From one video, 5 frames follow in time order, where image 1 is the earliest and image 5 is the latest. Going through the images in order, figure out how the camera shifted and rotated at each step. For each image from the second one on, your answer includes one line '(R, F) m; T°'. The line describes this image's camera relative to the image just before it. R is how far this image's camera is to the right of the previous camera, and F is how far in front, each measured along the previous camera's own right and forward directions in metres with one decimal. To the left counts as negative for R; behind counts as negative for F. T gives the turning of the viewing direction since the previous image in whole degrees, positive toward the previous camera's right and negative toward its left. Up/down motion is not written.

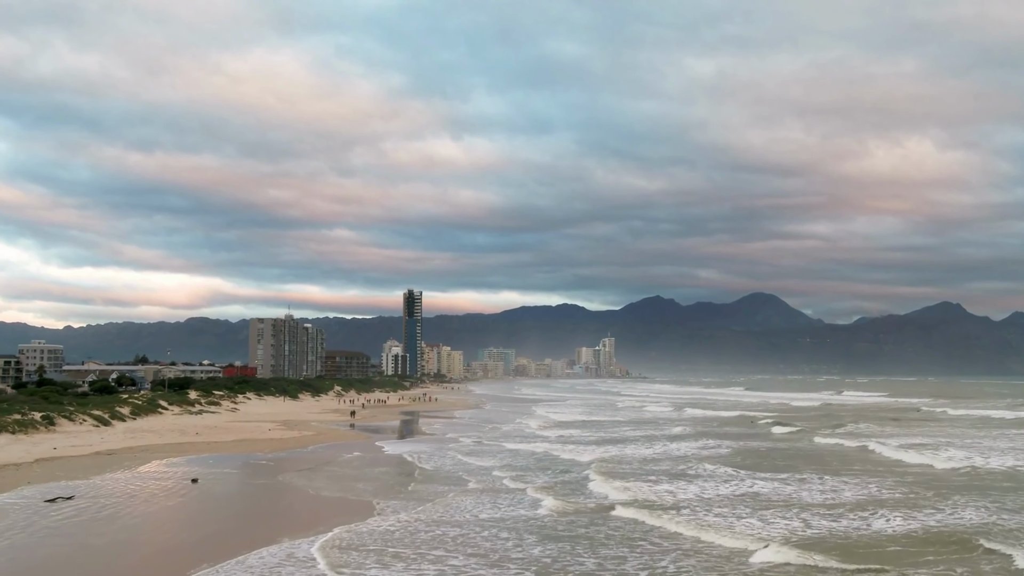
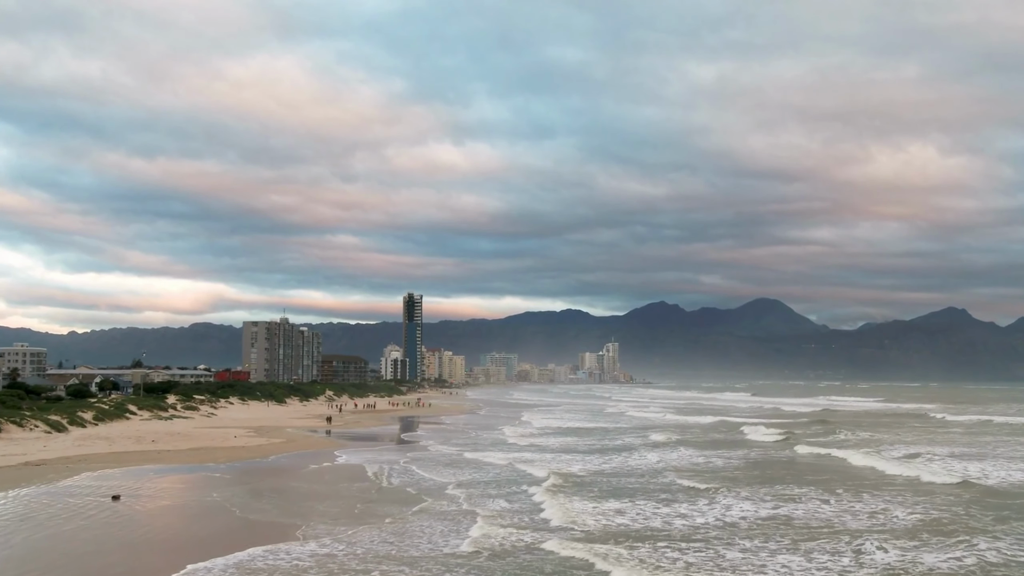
(+0.3, +1.7) m; 0°
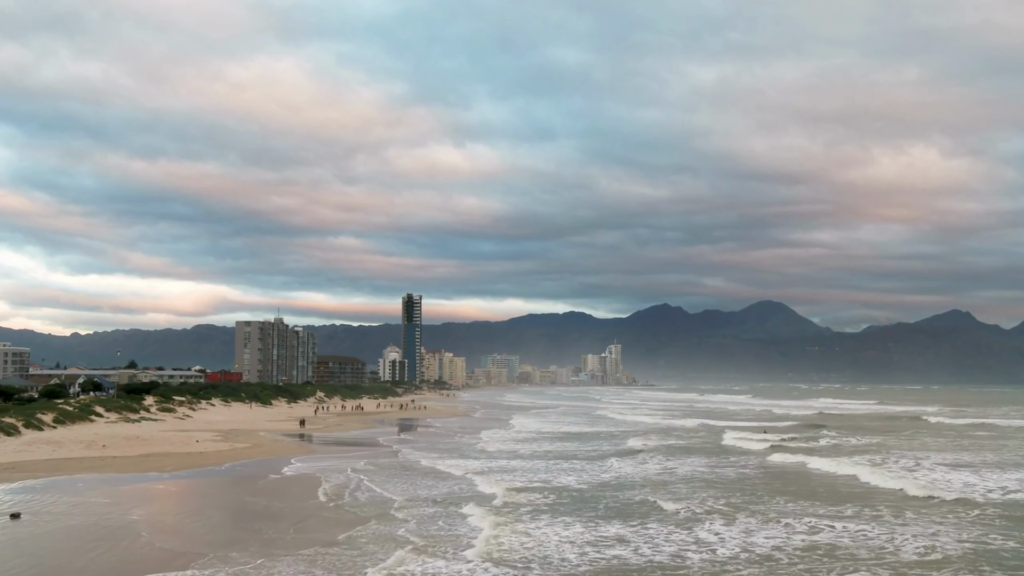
(+0.3, +1.4) m; 0°
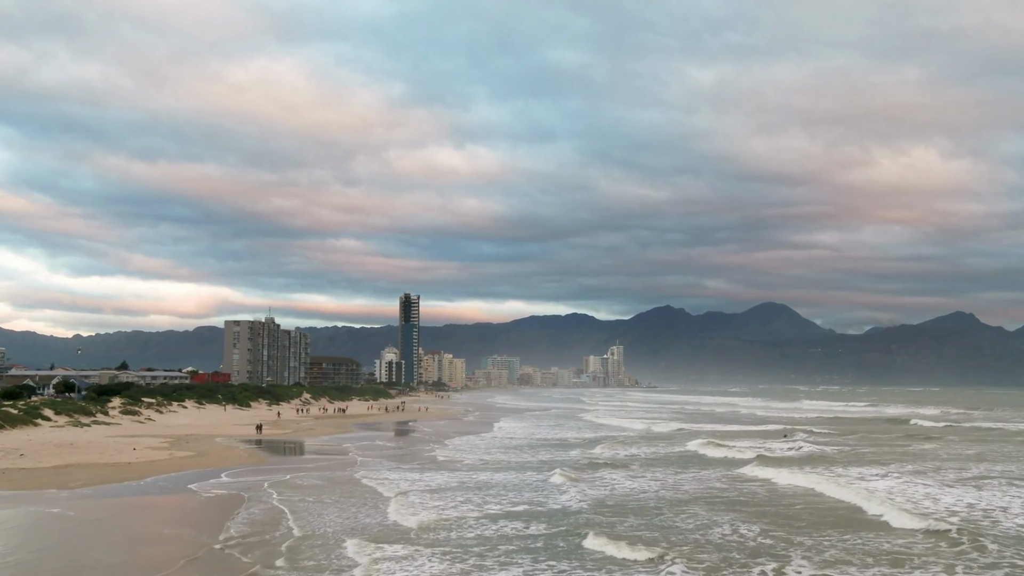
(+0.3, +1.9) m; 0°
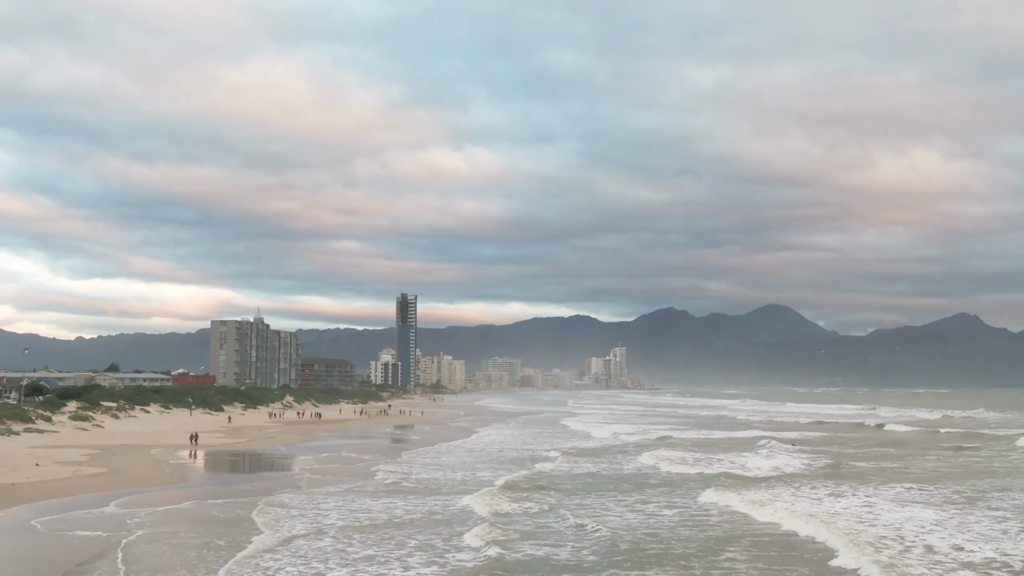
(+0.4, +2.1) m; 0°
